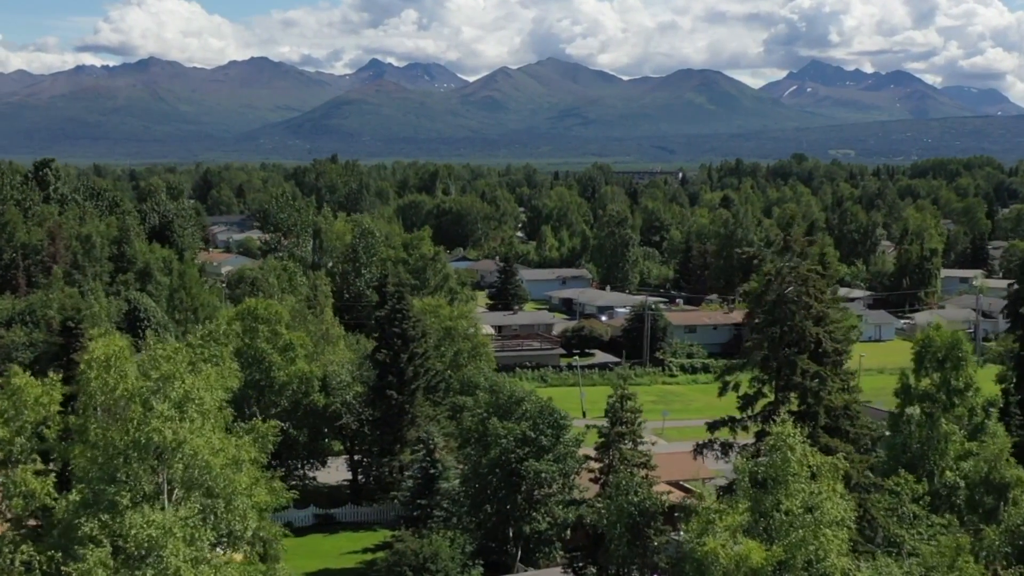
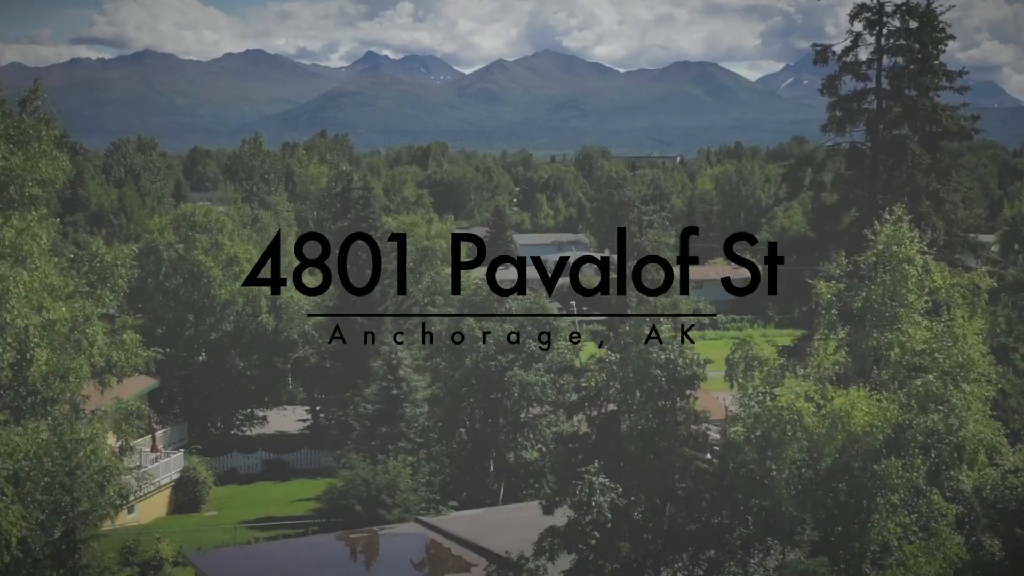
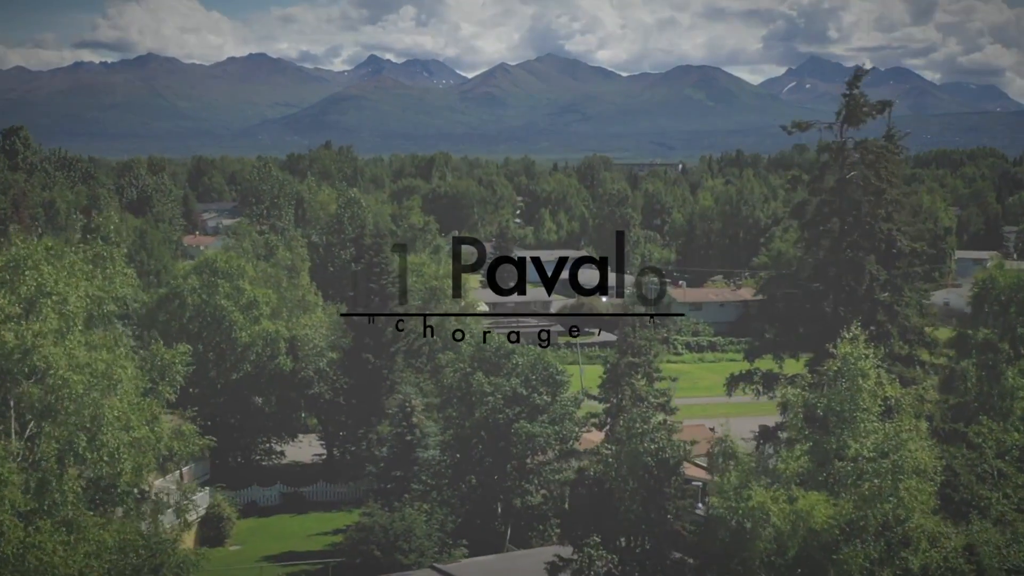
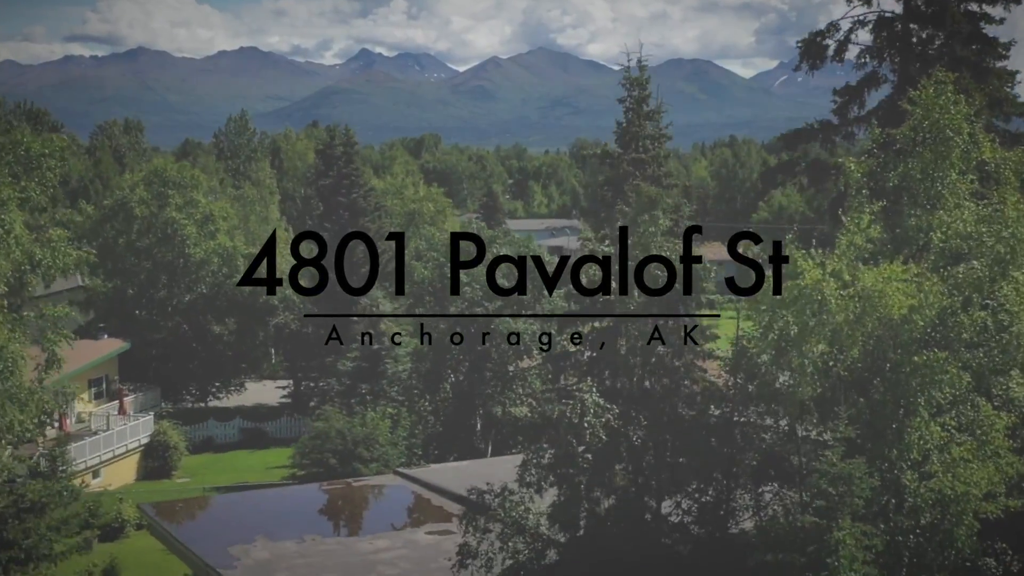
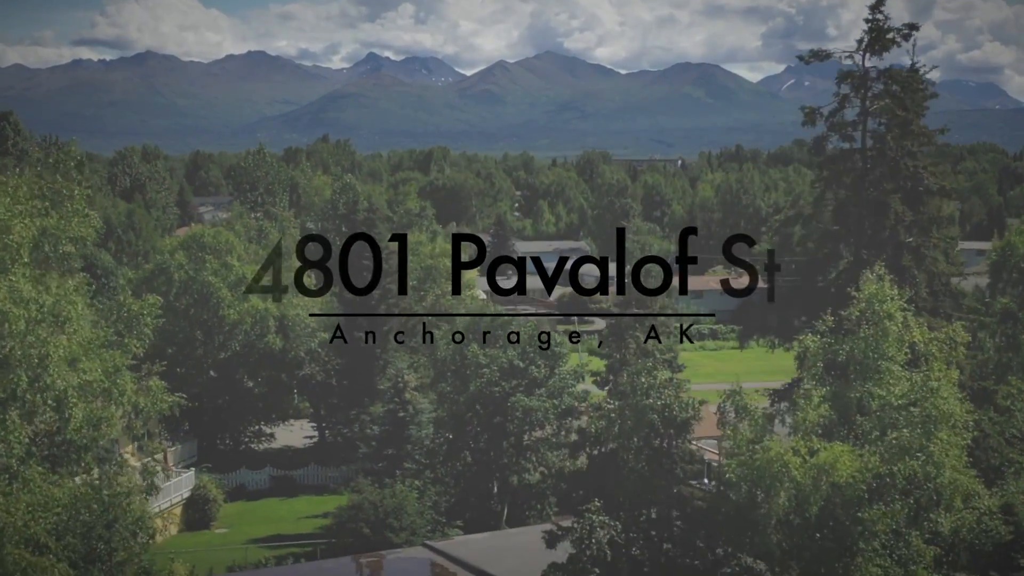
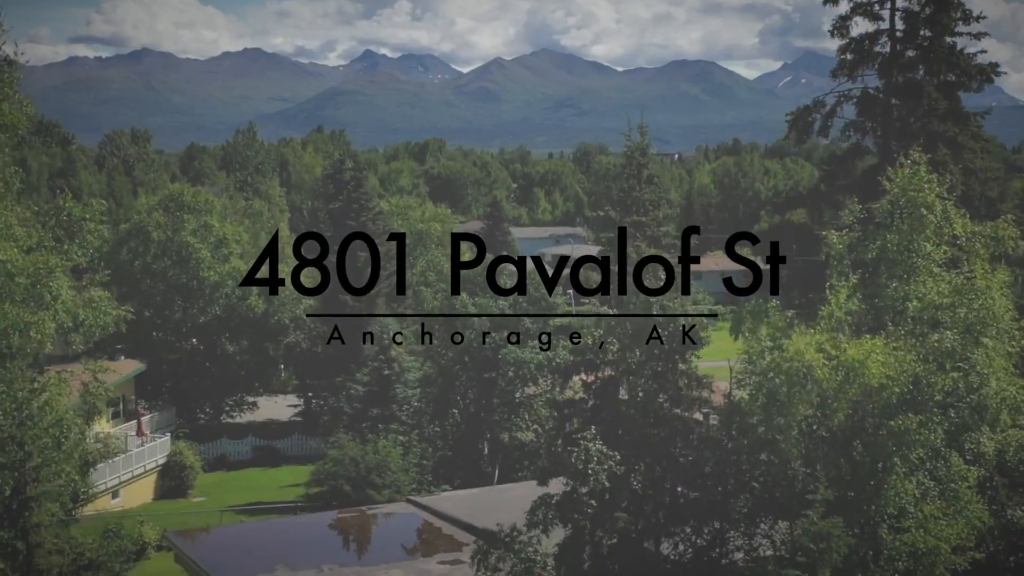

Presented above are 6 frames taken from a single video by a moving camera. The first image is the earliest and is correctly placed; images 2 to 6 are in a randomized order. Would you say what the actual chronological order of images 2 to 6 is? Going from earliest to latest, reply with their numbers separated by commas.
3, 5, 2, 6, 4
